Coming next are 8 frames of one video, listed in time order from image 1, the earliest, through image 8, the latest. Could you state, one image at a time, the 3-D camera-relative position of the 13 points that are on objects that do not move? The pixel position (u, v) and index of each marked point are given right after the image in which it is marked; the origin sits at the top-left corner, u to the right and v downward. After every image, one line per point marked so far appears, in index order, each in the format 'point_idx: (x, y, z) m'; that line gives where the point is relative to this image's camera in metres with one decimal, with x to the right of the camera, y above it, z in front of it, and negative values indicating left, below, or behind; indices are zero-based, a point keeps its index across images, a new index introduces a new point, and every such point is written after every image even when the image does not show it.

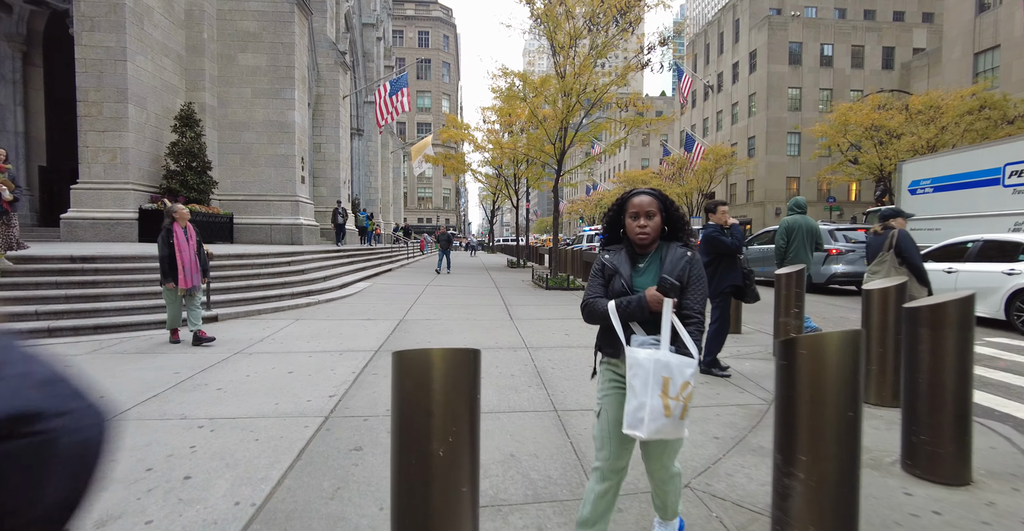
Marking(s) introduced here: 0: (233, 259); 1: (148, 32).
0: (-5.8, +0.2, +9.9) m
1: (-12.0, +7.7, +15.5) m
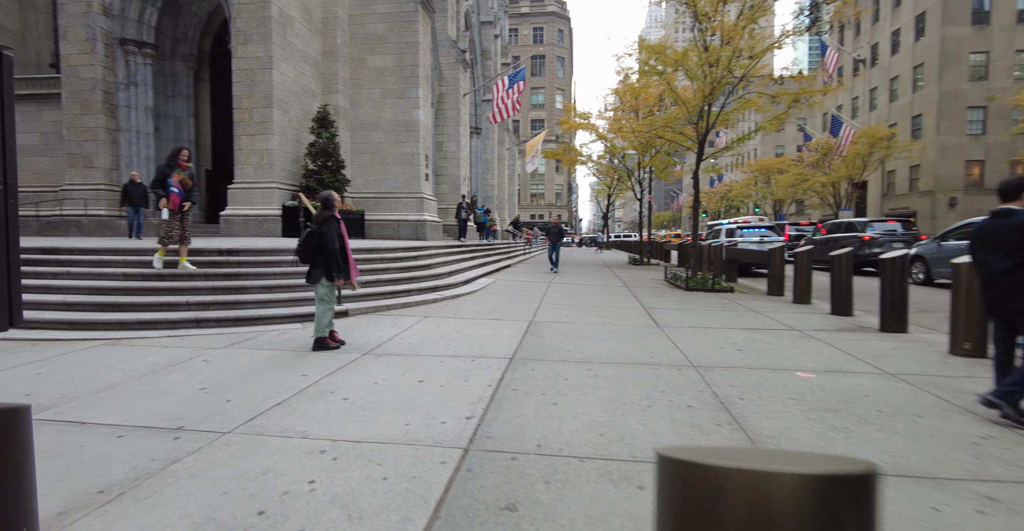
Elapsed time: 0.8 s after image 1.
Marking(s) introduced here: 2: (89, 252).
0: (-3.1, +0.3, +9.8) m
1: (-7.8, +7.9, +16.6) m
2: (-6.8, +0.3, +7.6) m
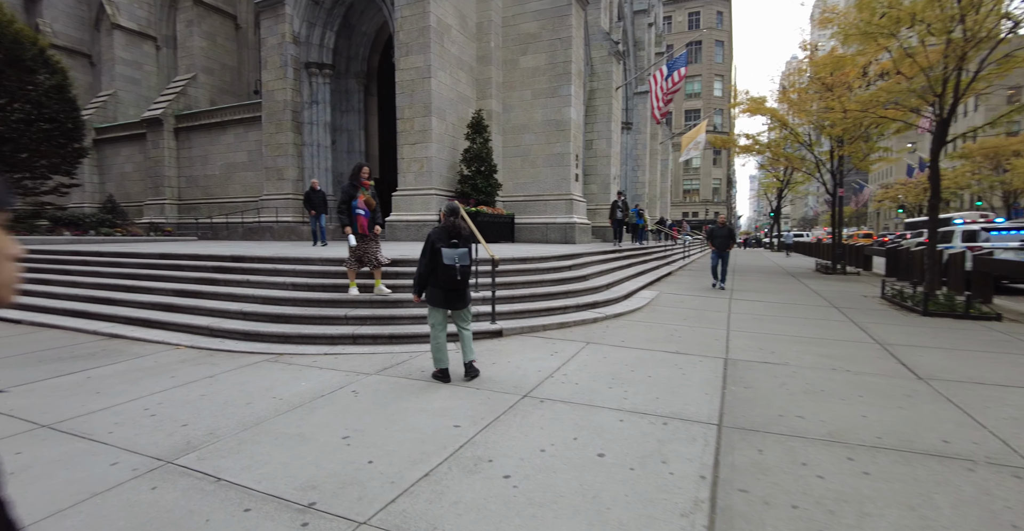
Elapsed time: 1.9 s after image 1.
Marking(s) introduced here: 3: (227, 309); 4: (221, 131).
0: (+0.1, +0.1, +9.0) m
1: (-2.3, +7.8, +16.9) m
2: (-4.1, +0.1, +8.0) m
3: (-4.0, -0.6, +6.5) m
4: (-11.6, +5.4, +19.0) m
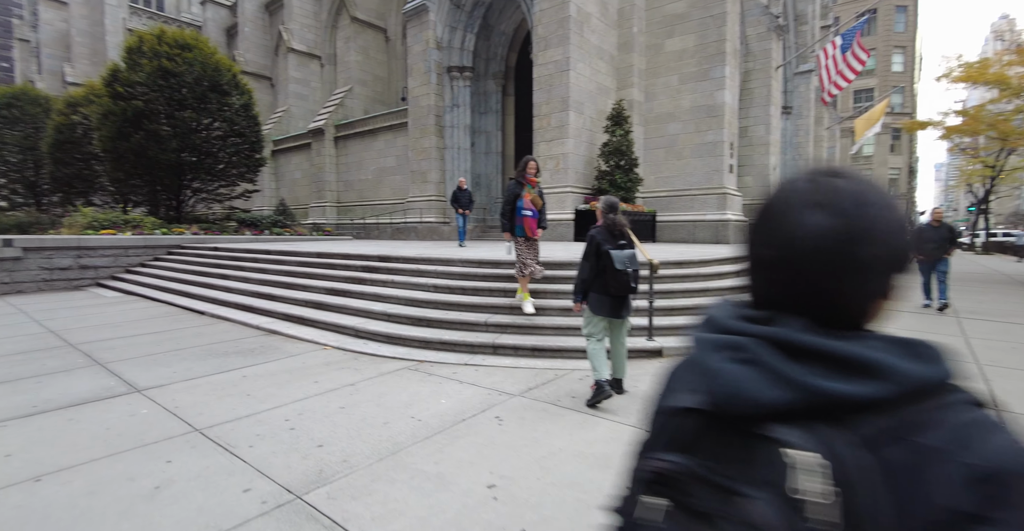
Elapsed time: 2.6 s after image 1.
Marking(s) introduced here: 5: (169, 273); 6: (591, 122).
0: (+2.6, 0.0, +7.8) m
1: (+2.5, +7.7, +16.0) m
2: (-1.7, +0.1, +7.9) m
3: (-2.0, -0.6, +6.4) m
4: (-6.0, +5.5, +20.5) m
5: (-7.8, -0.2, +10.9) m
6: (+2.7, +5.0, +16.3) m
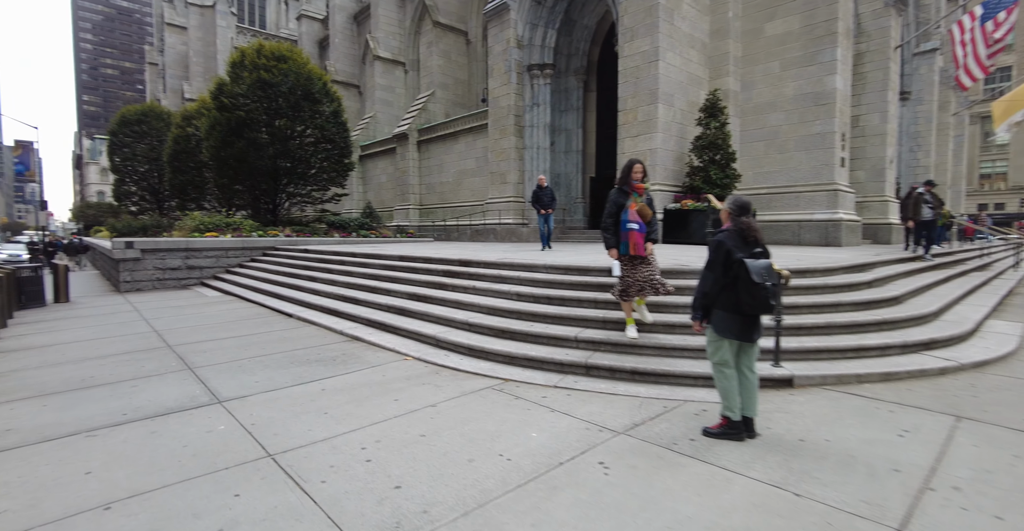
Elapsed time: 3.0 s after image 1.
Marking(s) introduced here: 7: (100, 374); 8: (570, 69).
0: (+3.9, -0.1, +6.7) m
1: (+5.2, +7.6, +14.8) m
2: (-0.3, +0.1, +7.5) m
3: (-0.8, -0.6, +6.1) m
4: (-2.5, +5.5, +20.6) m
5: (-5.9, -0.2, +11.4) m
6: (+5.4, +4.8, +15.2) m
7: (-4.1, -1.1, +4.6) m
8: (+2.3, +7.8, +18.8) m
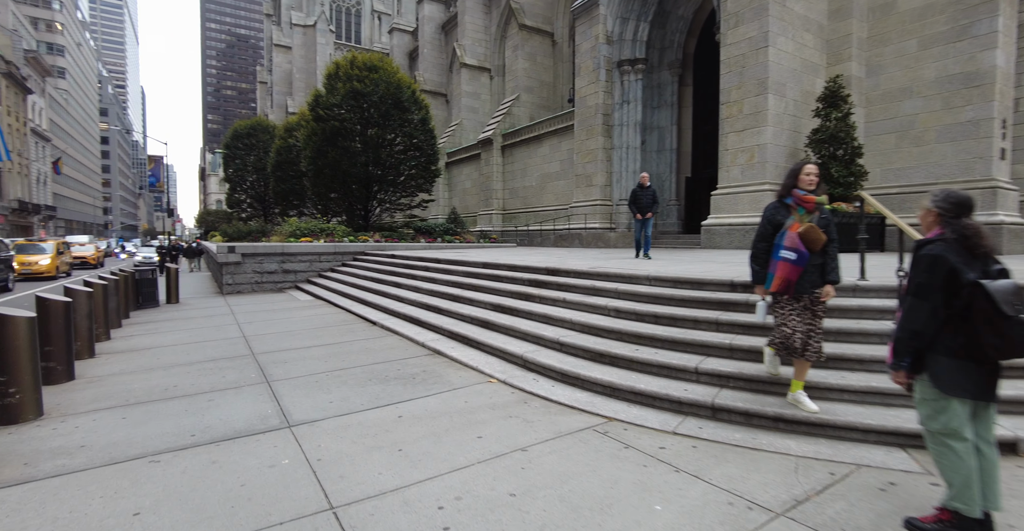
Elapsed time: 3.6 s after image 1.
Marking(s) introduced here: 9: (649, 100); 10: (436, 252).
0: (+5.1, -0.3, +5.2) m
1: (+7.8, +7.3, +13.1) m
2: (+1.0, -0.1, +6.7) m
3: (+0.3, -0.7, +5.4) m
4: (+1.1, +5.2, +20.1) m
5: (-3.8, -0.3, +11.5) m
6: (+8.0, +4.5, +13.4) m
7: (-3.2, -1.1, +4.5) m
8: (+5.6, +7.5, +17.5) m
9: (+5.2, +6.3, +18.0) m
10: (-2.1, +0.4, +13.1) m
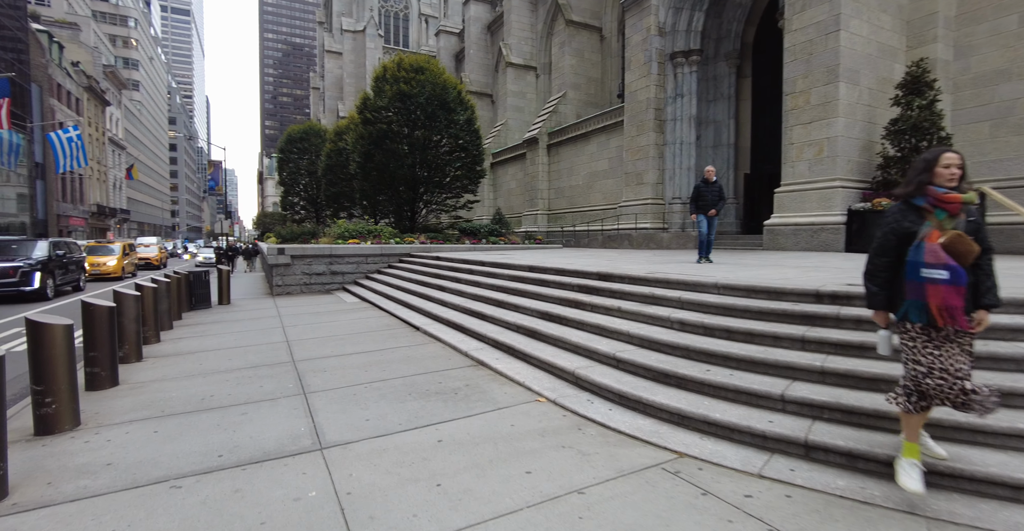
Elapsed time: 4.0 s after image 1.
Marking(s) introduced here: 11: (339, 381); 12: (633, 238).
0: (+5.6, -0.4, +4.3) m
1: (+9.0, +7.2, +11.9) m
2: (+1.7, -0.1, +6.2) m
3: (+0.8, -0.8, +4.9) m
4: (+3.0, +5.1, +19.5) m
5: (-2.7, -0.4, +11.4) m
6: (+9.2, +4.4, +12.1) m
7: (-2.7, -1.2, +4.4) m
8: (+7.3, +7.4, +16.5) m
9: (+6.9, +6.2, +17.0) m
10: (-0.9, +0.3, +12.8) m
11: (-1.7, -1.1, +4.7) m
12: (+4.1, +0.9, +15.8) m
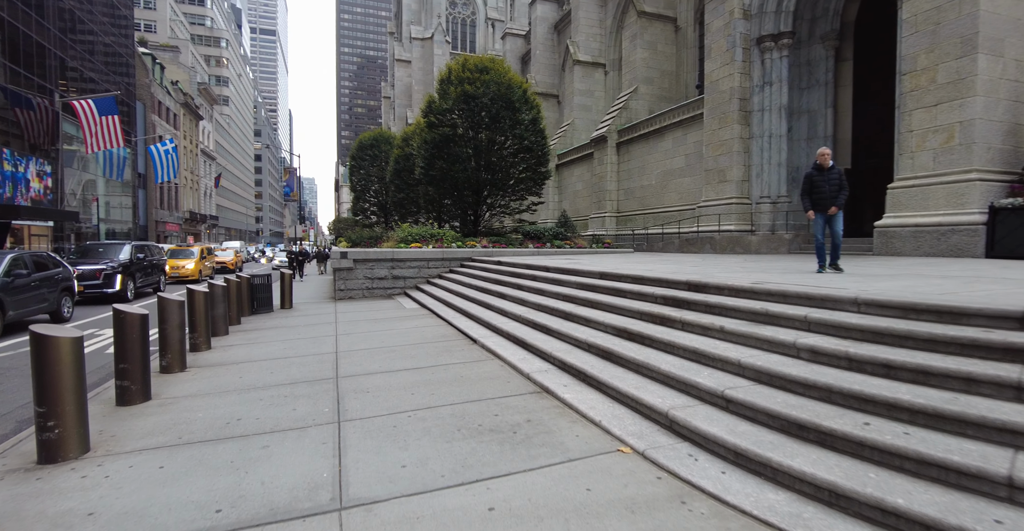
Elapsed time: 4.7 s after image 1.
0: (+6.0, -0.5, +2.6) m
1: (+10.6, +7.0, +9.8) m
2: (+2.4, -0.2, +5.1) m
3: (+1.4, -0.9, +3.9) m
4: (+5.6, +4.9, +18.1) m
5: (-1.2, -0.5, +10.8) m
6: (+10.8, +4.2, +10.0) m
7: (-2.1, -1.2, +3.8) m
8: (+9.4, +7.2, +14.6) m
9: (+9.1, +5.9, +15.1) m
10: (+0.8, +0.2, +11.9) m
11: (-1.1, -1.2, +4.0) m
12: (+6.1, +0.7, +14.3) m
